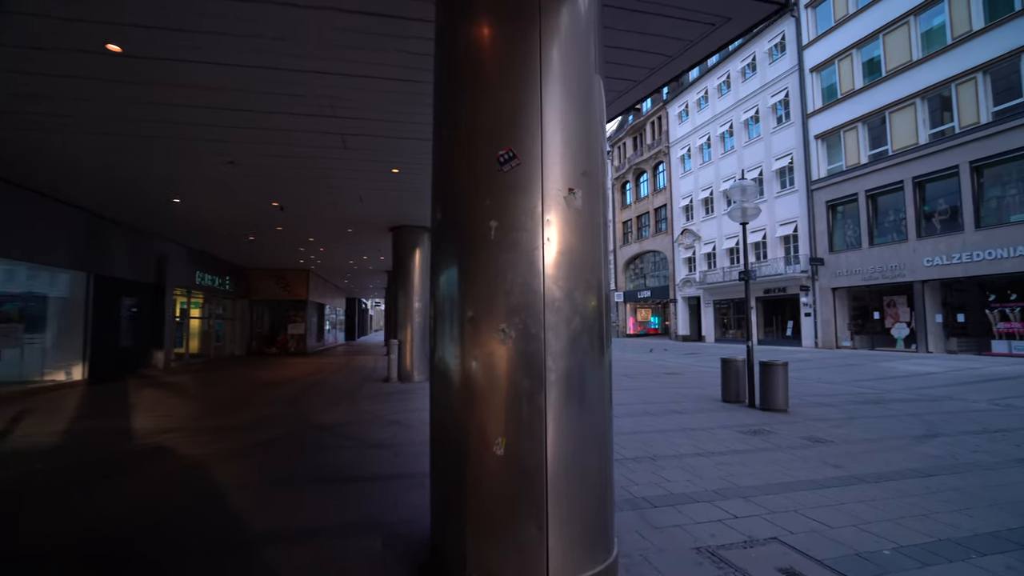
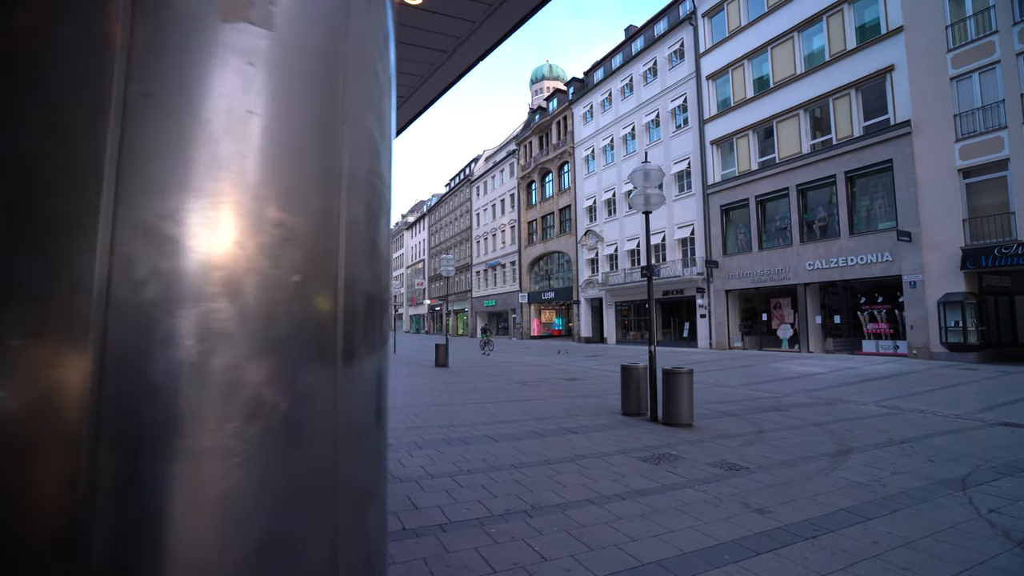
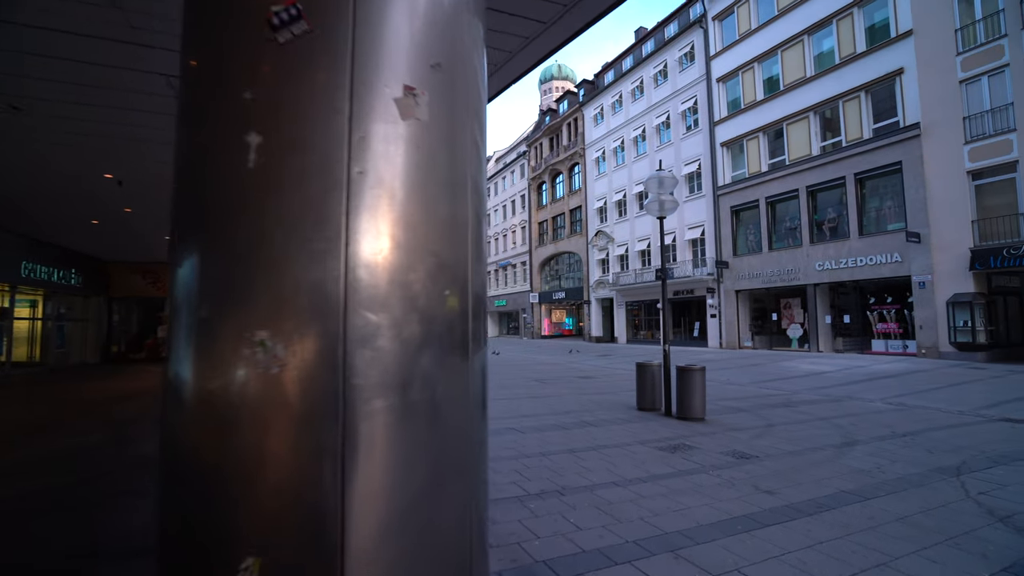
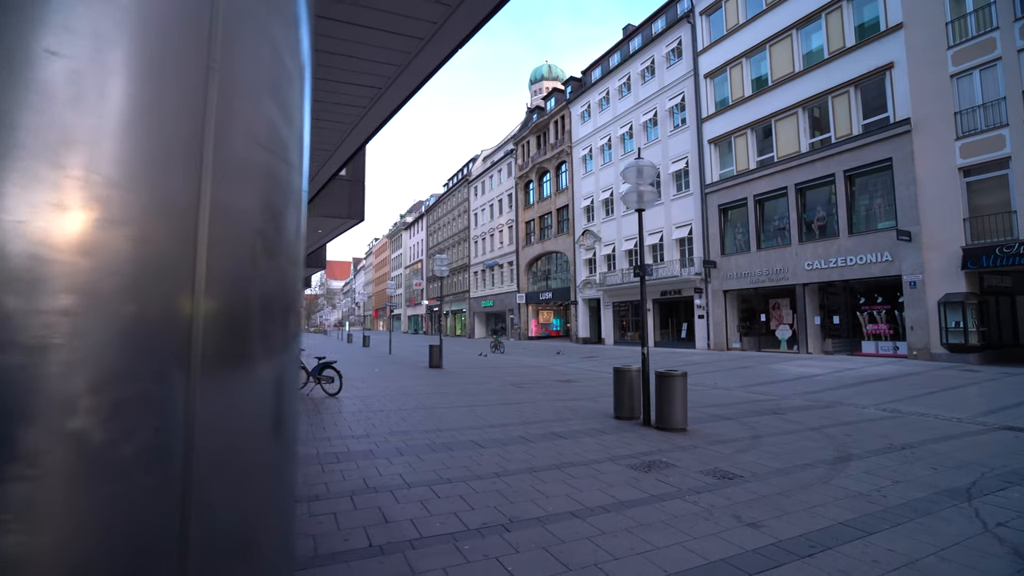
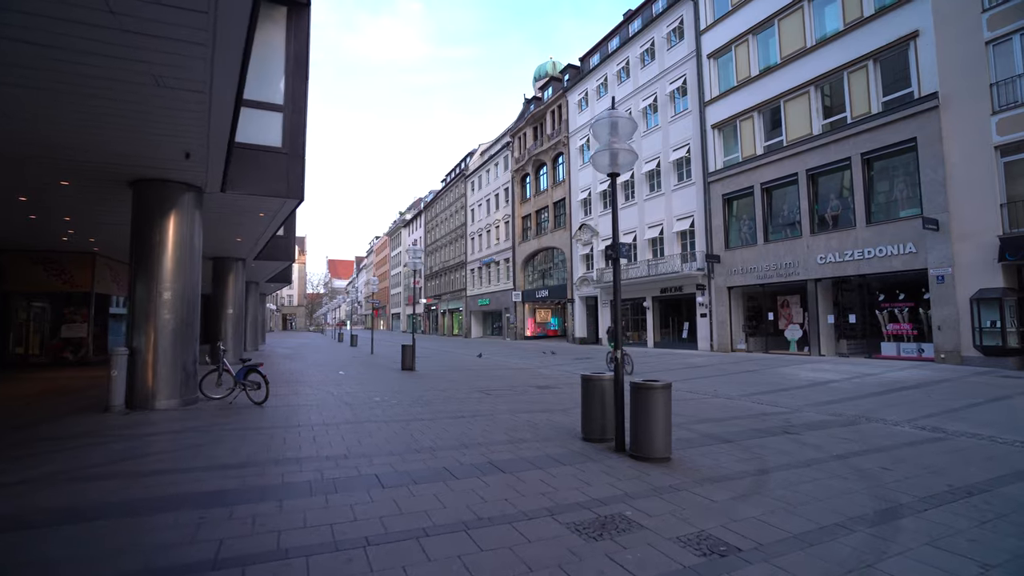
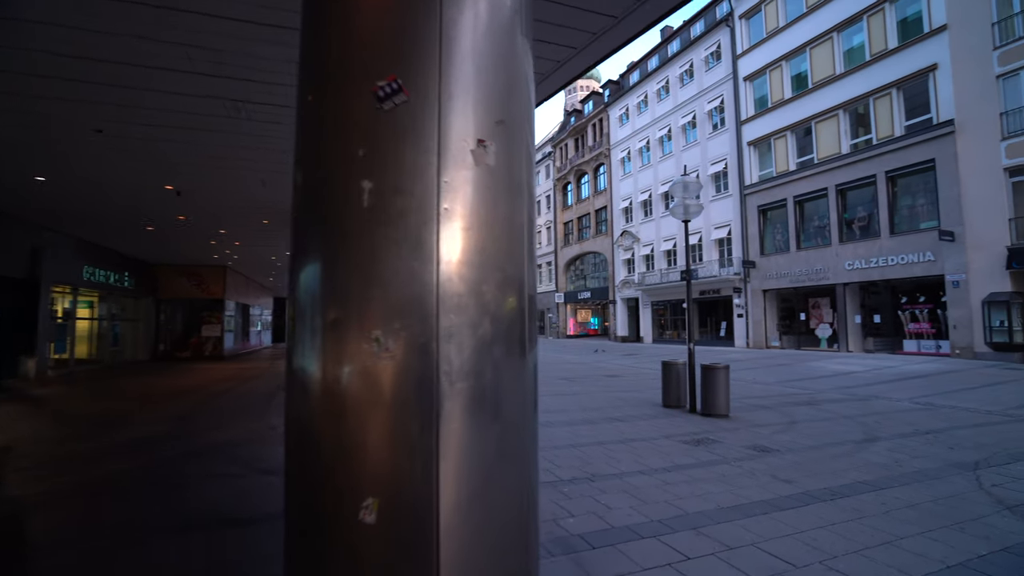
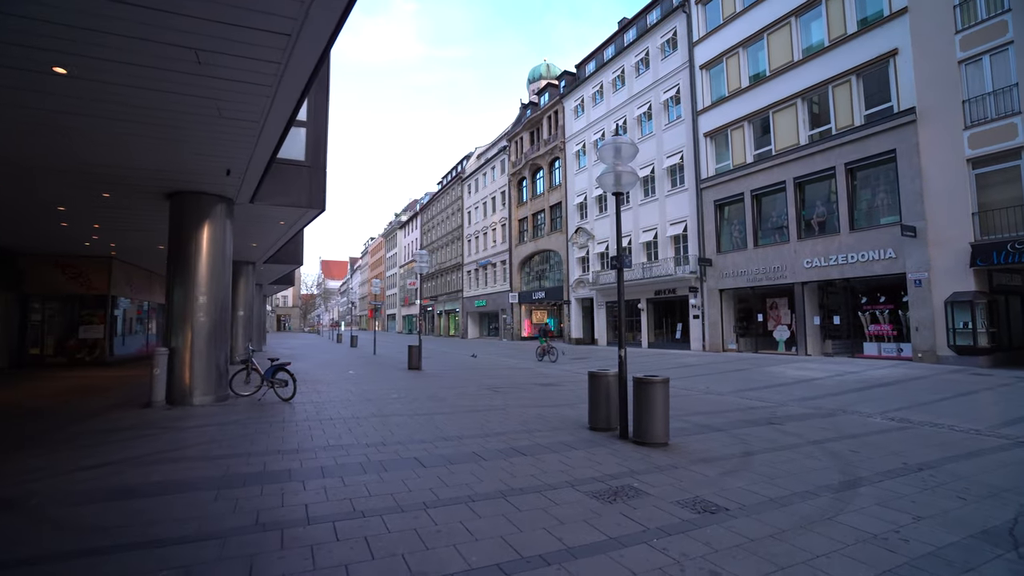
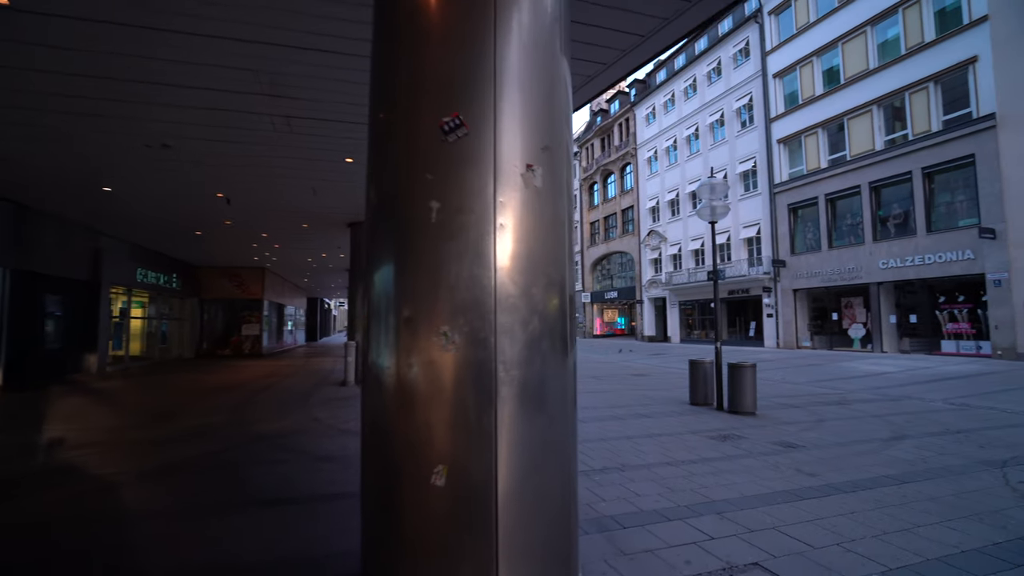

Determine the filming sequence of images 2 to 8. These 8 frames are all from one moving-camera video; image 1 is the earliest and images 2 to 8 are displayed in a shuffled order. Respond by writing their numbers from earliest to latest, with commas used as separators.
8, 6, 3, 2, 4, 7, 5
